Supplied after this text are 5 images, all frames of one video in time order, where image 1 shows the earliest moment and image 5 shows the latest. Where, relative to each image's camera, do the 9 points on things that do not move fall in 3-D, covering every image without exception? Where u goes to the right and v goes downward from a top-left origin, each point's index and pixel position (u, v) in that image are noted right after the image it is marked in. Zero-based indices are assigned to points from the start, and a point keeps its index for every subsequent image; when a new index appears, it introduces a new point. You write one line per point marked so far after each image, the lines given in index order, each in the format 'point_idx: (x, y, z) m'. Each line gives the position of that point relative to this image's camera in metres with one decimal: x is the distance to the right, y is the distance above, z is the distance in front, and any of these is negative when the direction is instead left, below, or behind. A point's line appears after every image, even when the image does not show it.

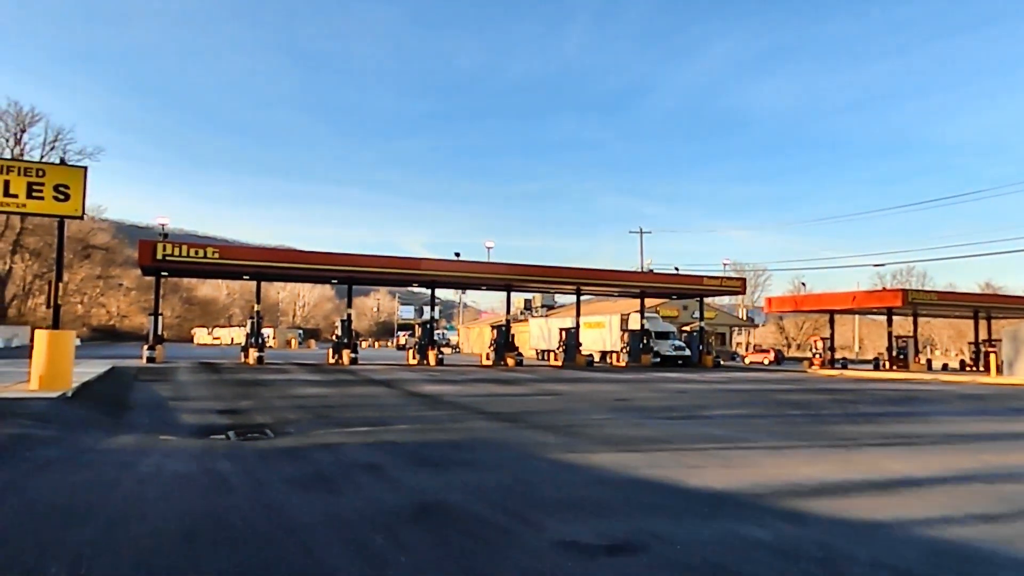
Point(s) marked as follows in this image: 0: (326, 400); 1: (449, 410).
0: (-4.8, -2.9, +19.1) m
1: (-1.4, -2.7, +16.3) m
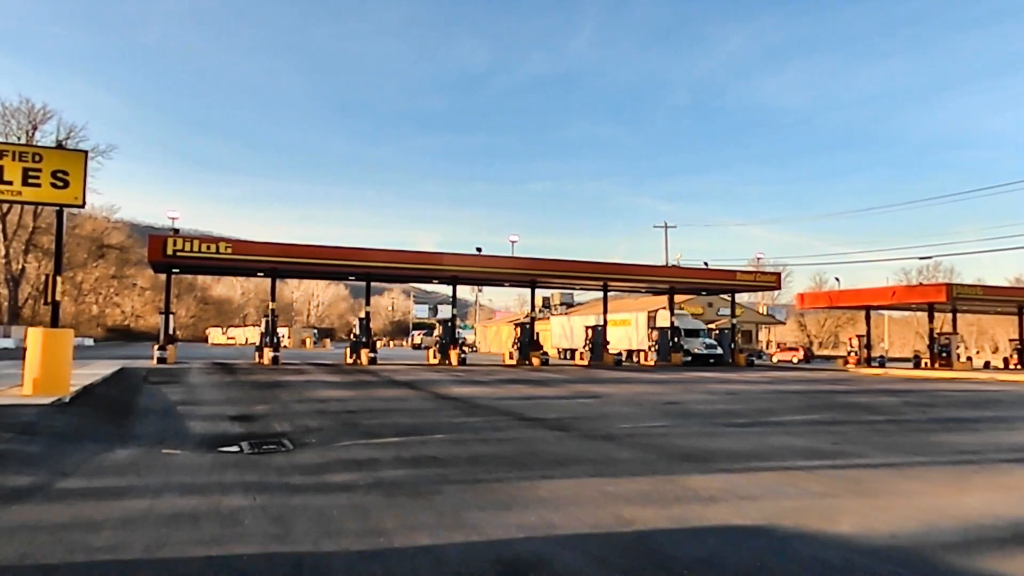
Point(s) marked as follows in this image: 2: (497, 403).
0: (-3.9, -2.7, +17.5) m
1: (-0.5, -2.6, +14.6) m
2: (-0.4, -2.8, +17.9) m
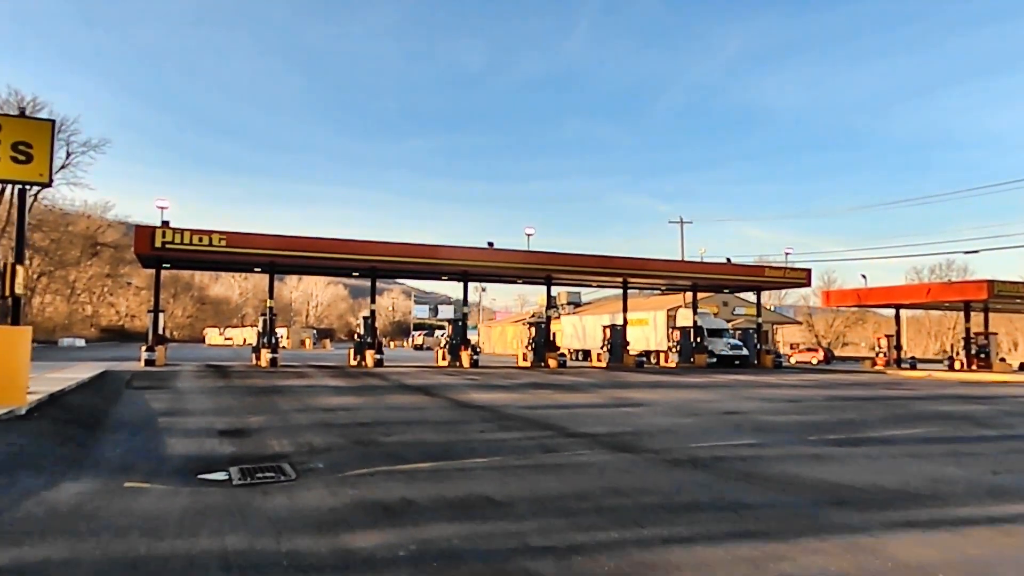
0: (-3.1, -2.6, +15.1) m
1: (+0.3, -2.4, +12.2) m
2: (+0.4, -2.6, +15.5) m
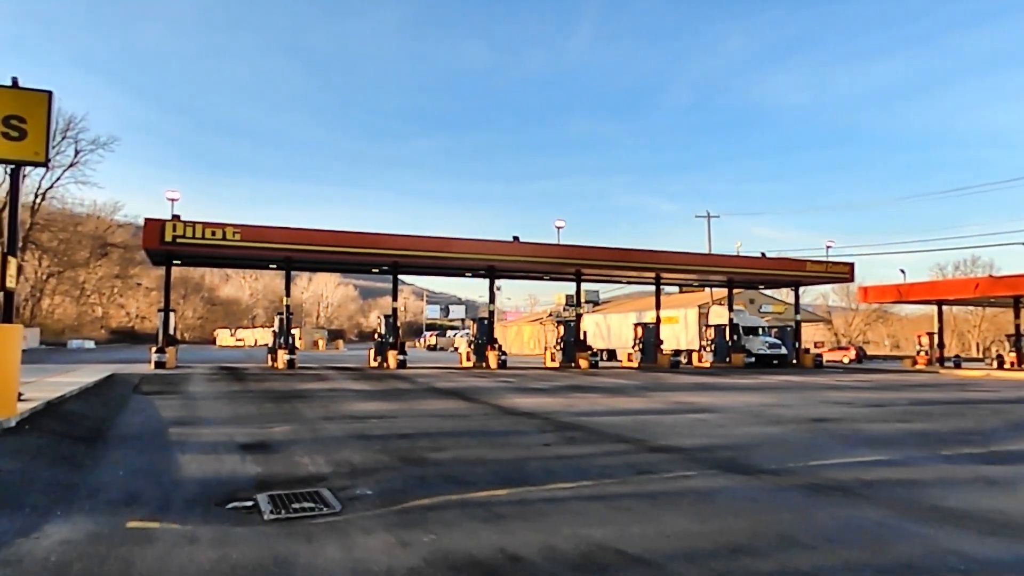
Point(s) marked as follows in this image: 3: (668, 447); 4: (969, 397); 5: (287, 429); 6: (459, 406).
0: (-2.1, -2.4, +13.3) m
1: (+1.3, -2.2, +10.3) m
2: (+1.4, -2.4, +13.6) m
3: (+2.2, -2.2, +10.4) m
4: (+12.0, -2.8, +19.4) m
5: (-3.9, -2.4, +12.7) m
6: (-1.2, -2.6, +16.3) m
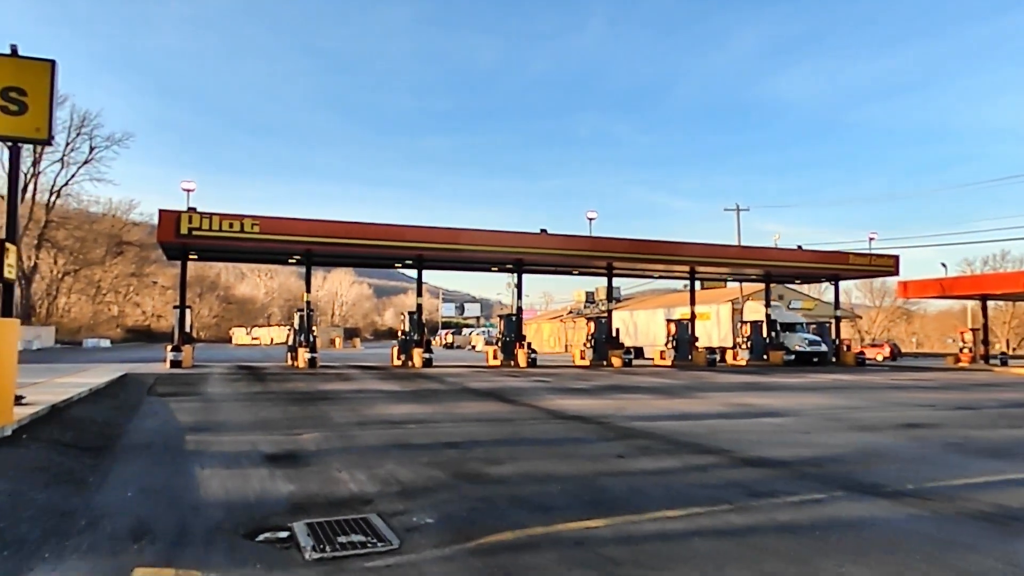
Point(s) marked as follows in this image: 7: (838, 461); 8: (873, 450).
0: (-1.2, -2.3, +11.8) m
1: (+2.1, -2.1, +8.8) m
2: (+2.3, -2.3, +12.1) m
3: (+3.0, -2.0, +8.9) m
4: (+13.0, -2.6, +17.7) m
5: (-3.0, -2.3, +11.3) m
6: (-0.2, -2.4, +14.9) m
7: (+3.9, -2.1, +8.9) m
8: (+4.7, -2.1, +9.7) m
